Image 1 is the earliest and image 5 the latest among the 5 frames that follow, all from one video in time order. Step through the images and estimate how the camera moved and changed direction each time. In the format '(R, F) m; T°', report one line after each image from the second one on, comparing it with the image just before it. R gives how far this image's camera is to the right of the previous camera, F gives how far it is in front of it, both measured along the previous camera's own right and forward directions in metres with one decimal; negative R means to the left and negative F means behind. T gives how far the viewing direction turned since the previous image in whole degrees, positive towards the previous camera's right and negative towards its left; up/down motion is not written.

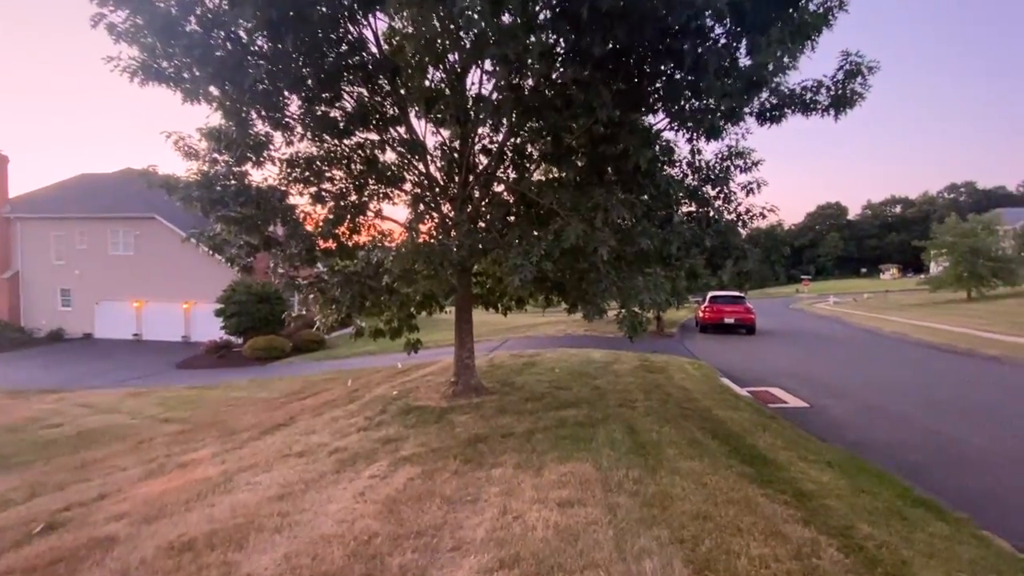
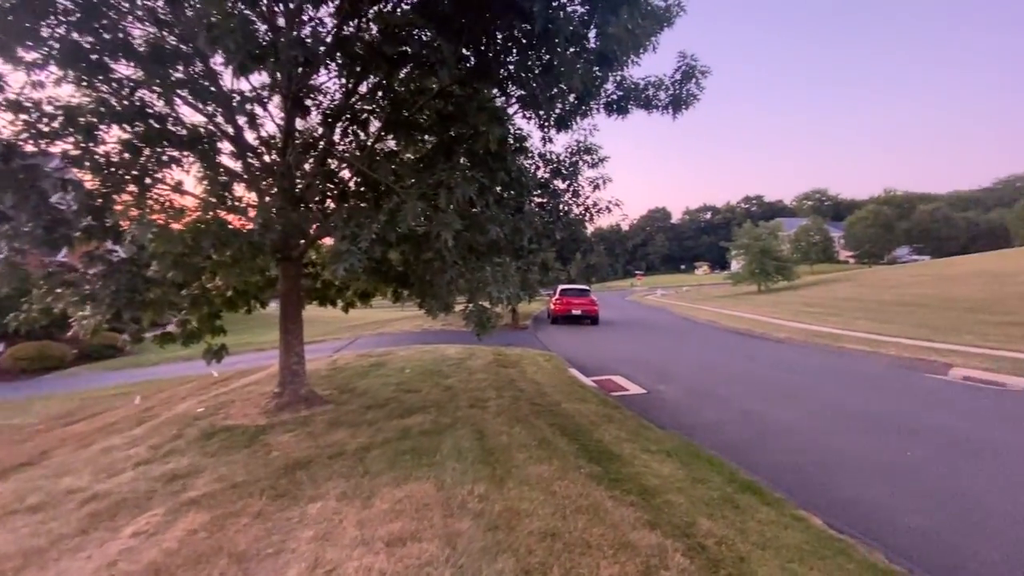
(+0.3, +0.7) m; +17°
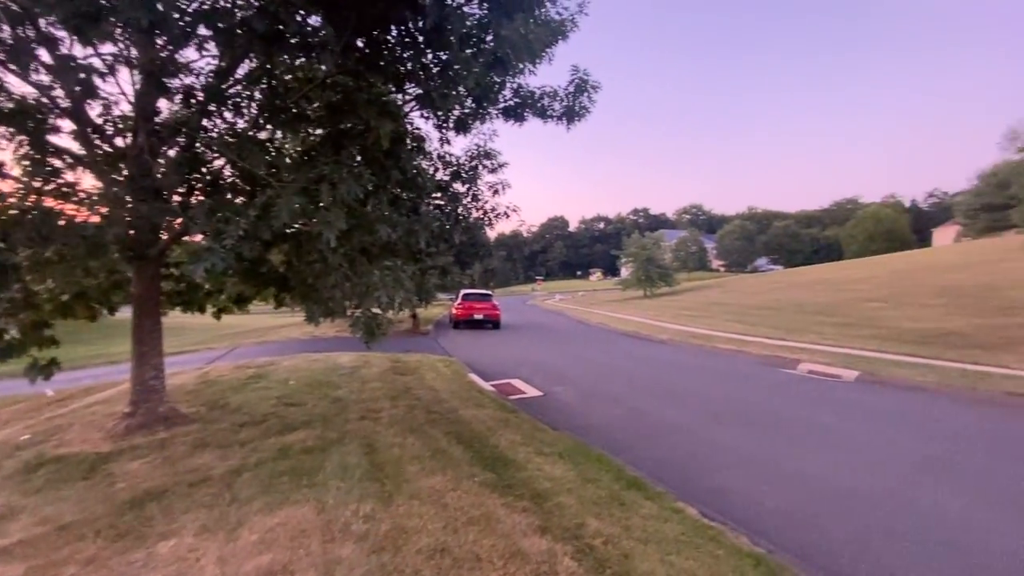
(+0.1, +0.1) m; +12°
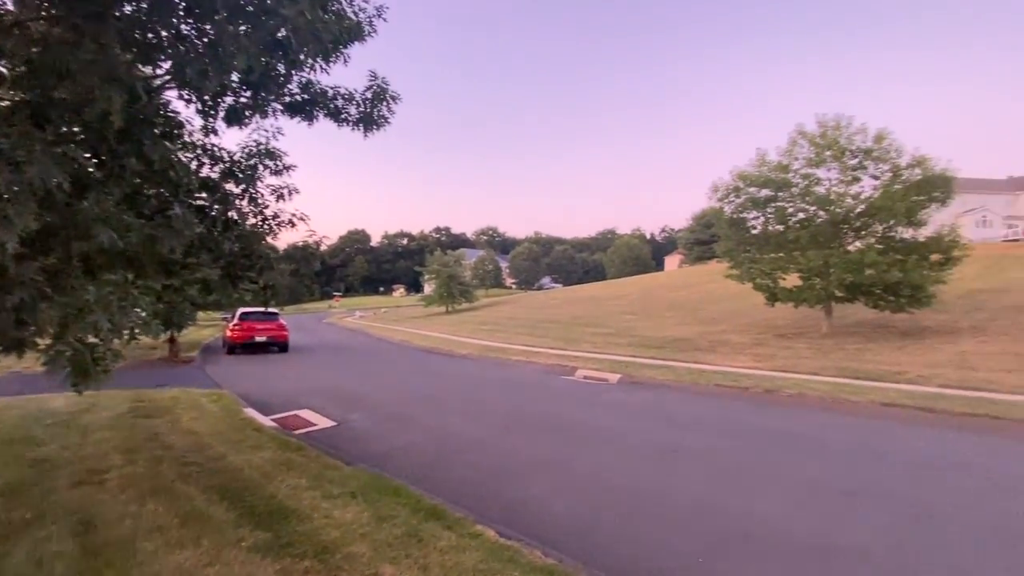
(+0.1, +0.3) m; +23°
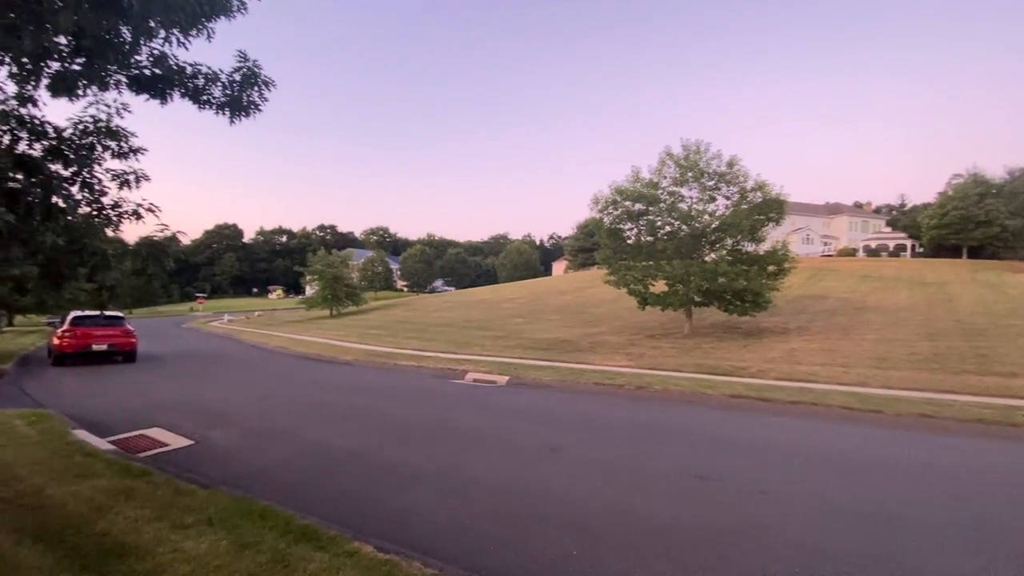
(+0.1, 0.0) m; +13°
